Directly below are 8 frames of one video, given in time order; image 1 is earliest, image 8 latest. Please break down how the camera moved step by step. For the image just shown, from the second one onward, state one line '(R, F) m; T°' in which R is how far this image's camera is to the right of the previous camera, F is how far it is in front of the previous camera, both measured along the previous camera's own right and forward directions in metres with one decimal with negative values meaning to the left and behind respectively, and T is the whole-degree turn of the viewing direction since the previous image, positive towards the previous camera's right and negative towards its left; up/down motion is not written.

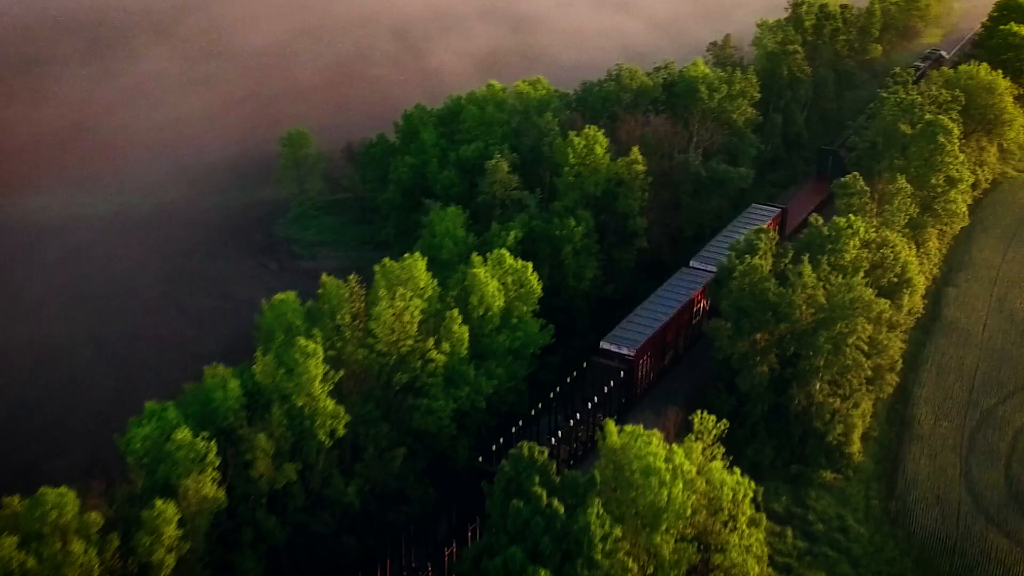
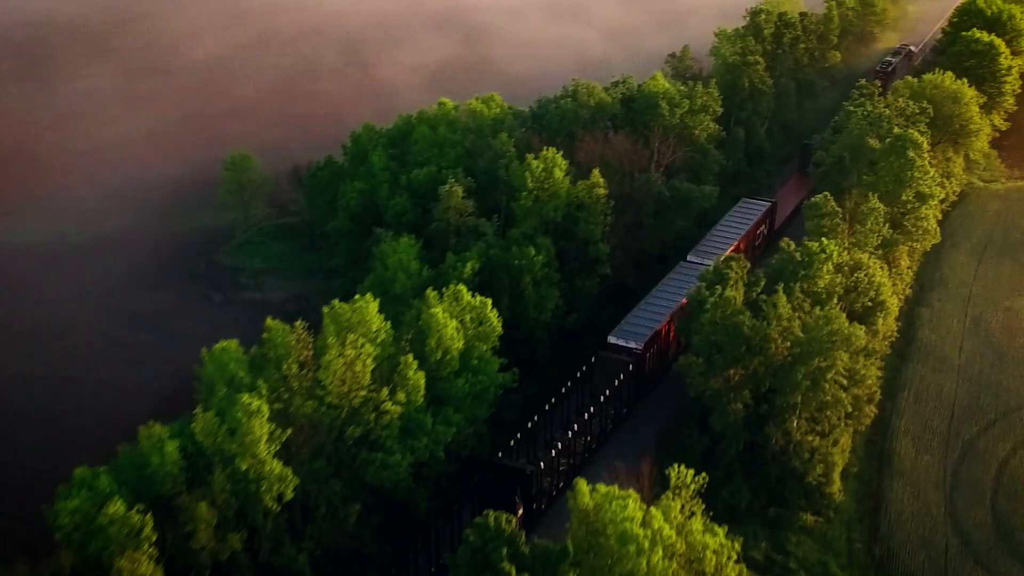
(-0.2, +2.5) m; +2°
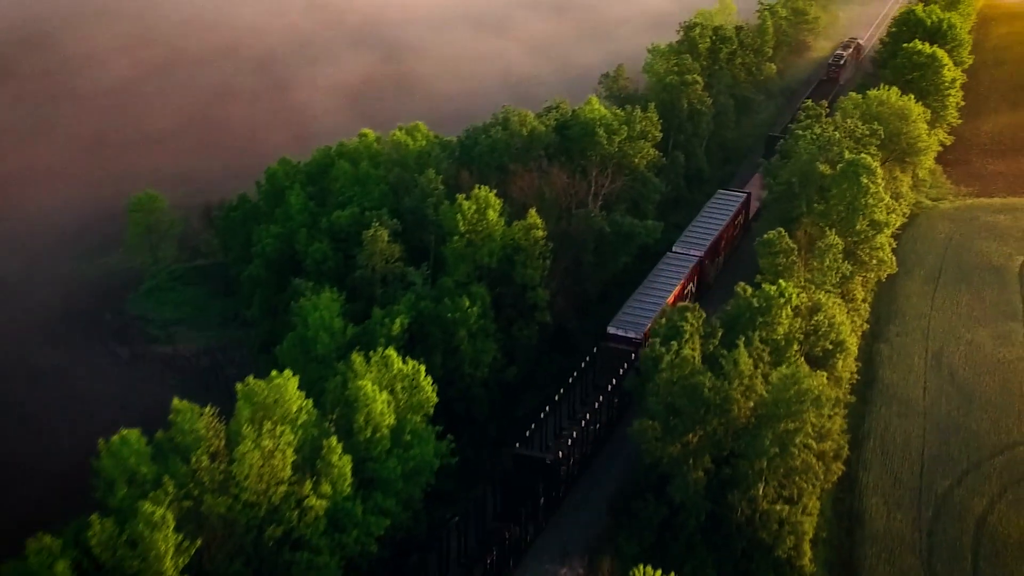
(-0.2, +3.8) m; +3°
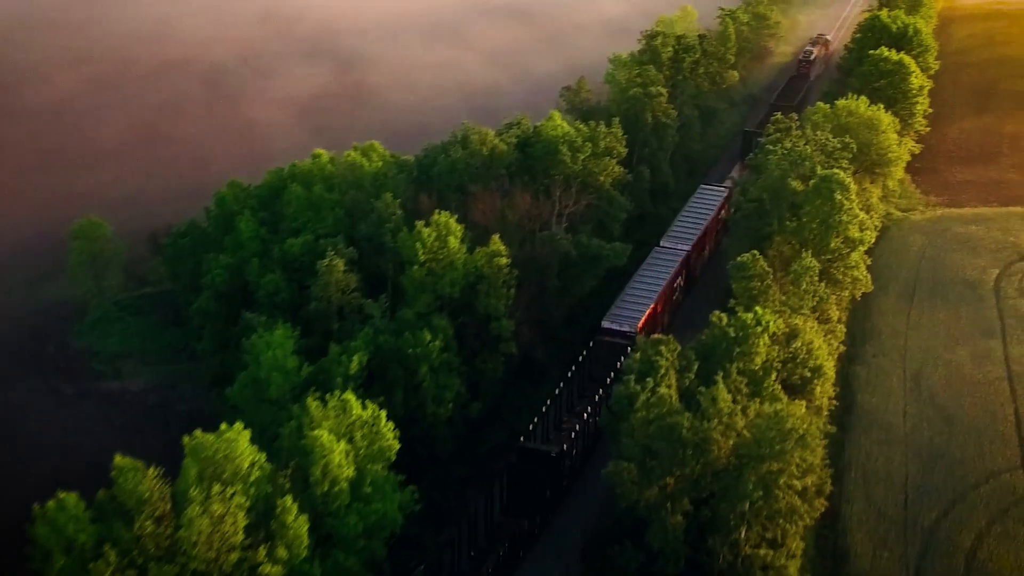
(-0.2, +2.1) m; +2°
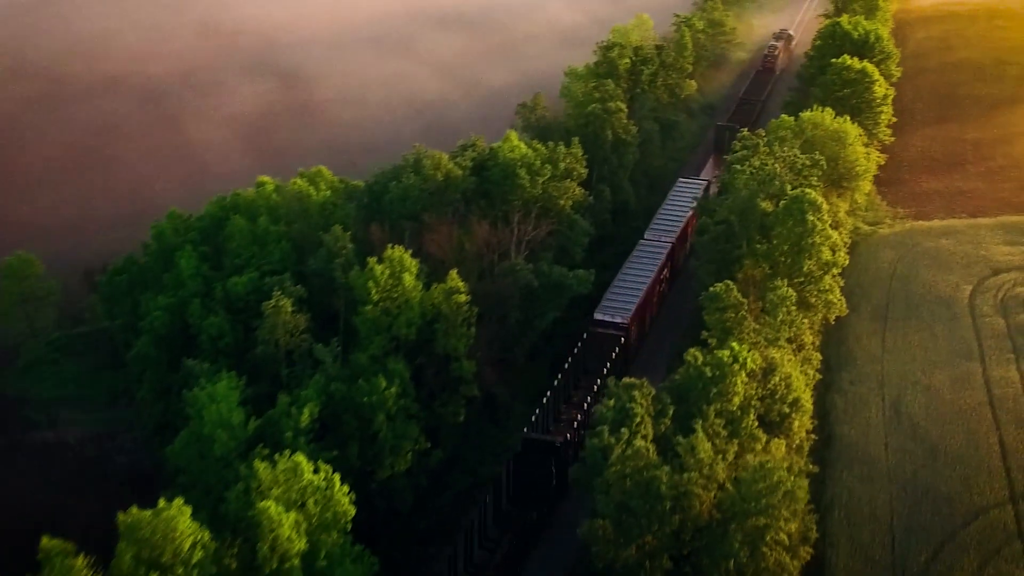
(-0.2, +2.5) m; +2°
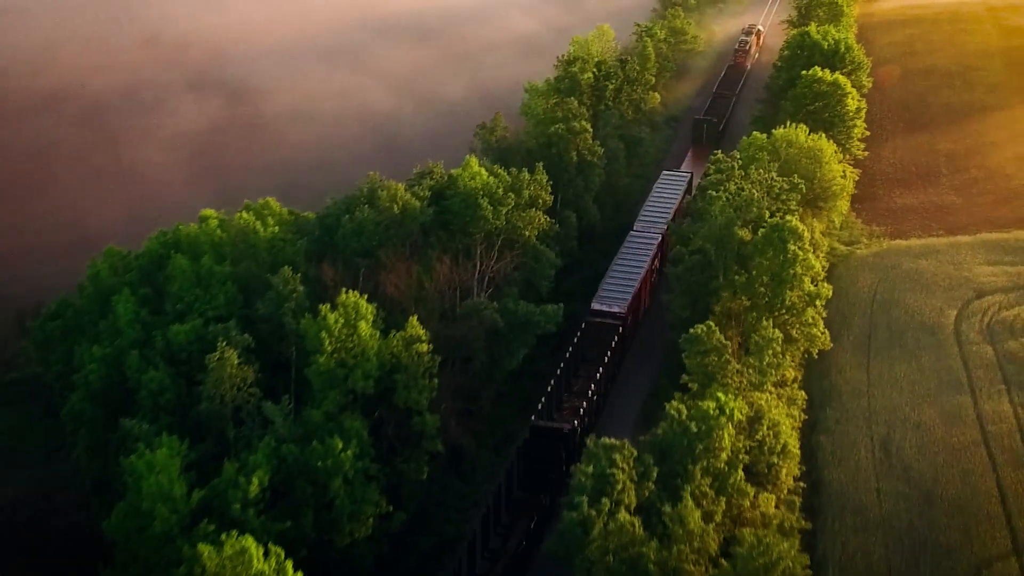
(-0.3, +3.0) m; +2°
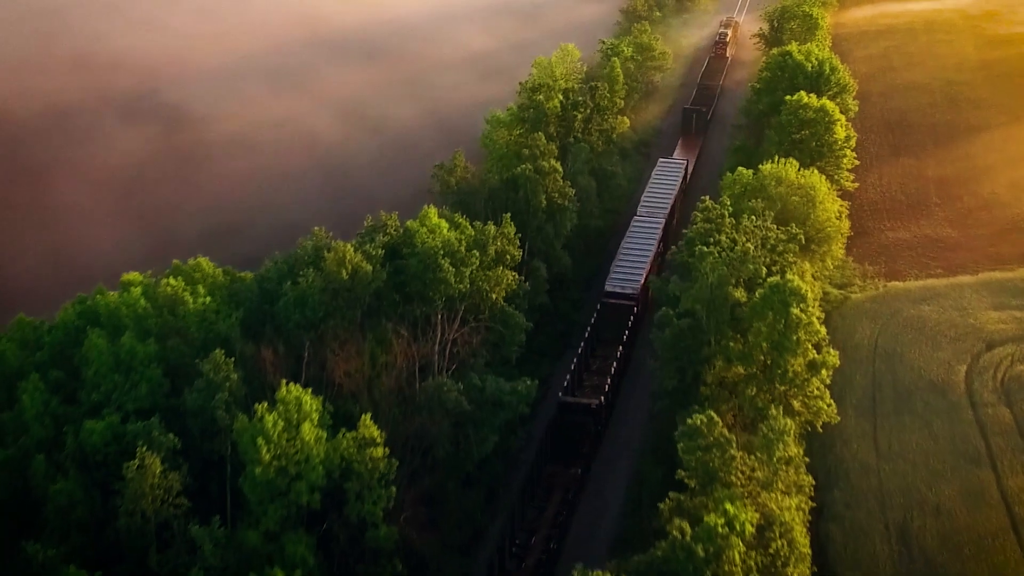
(-0.3, +5.3) m; +2°
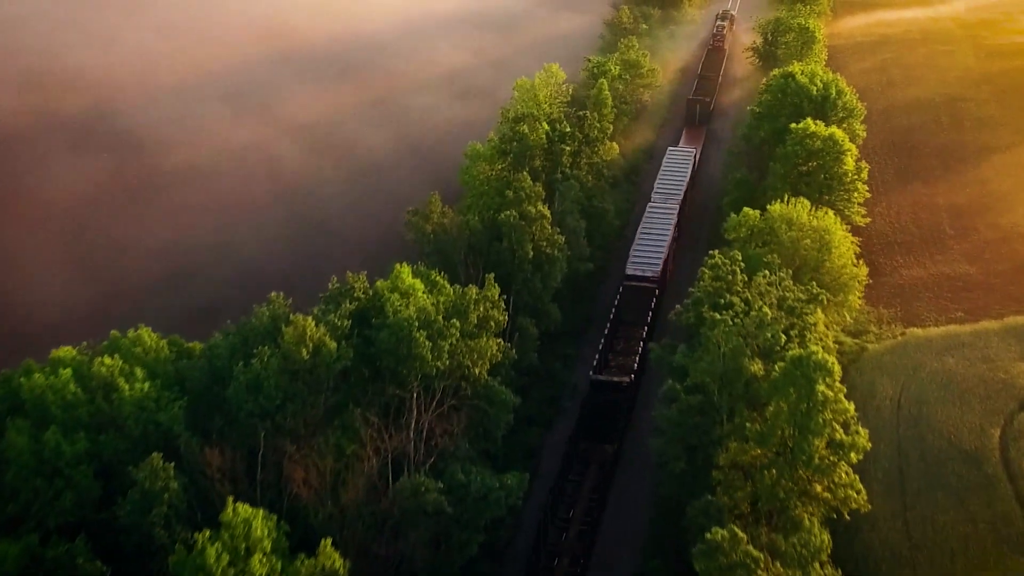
(-0.2, +4.9) m; +1°
